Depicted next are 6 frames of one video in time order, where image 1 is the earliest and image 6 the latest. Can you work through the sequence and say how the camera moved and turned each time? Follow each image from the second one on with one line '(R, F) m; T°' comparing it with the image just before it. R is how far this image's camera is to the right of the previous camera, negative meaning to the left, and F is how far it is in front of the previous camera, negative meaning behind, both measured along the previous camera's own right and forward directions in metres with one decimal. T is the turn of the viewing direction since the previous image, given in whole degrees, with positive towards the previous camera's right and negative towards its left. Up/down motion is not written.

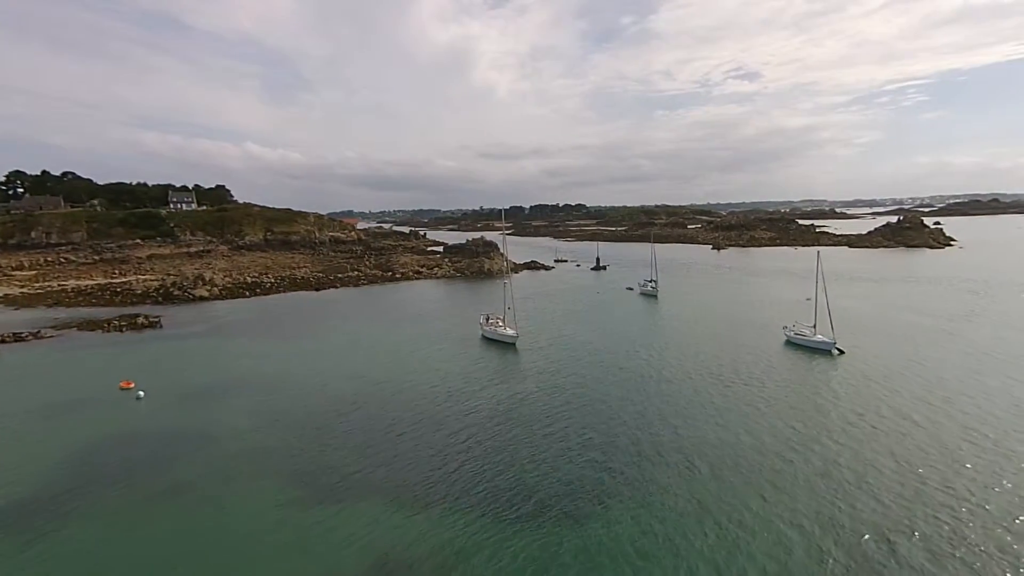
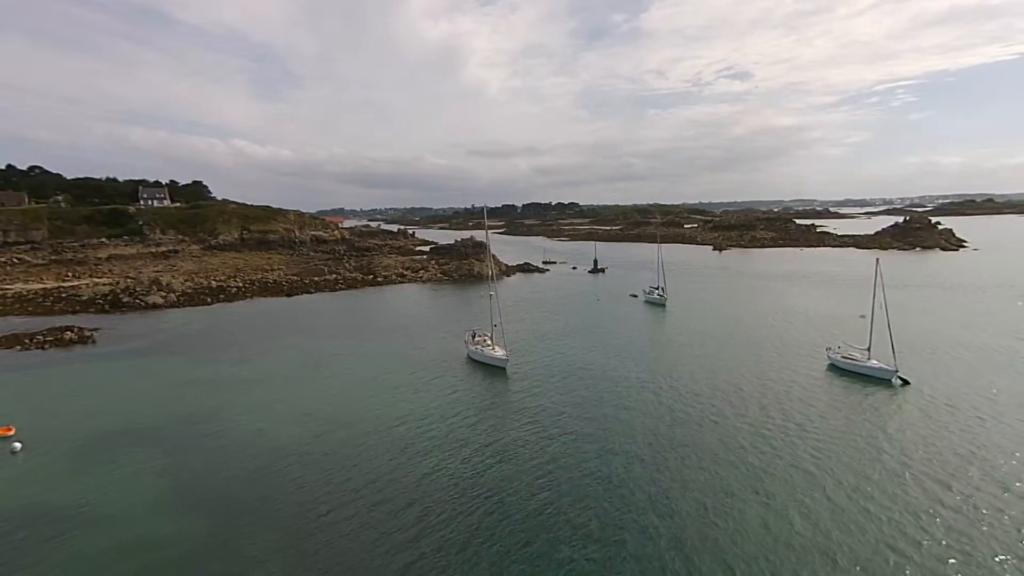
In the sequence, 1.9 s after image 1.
(+0.1, +5.3) m; +1°
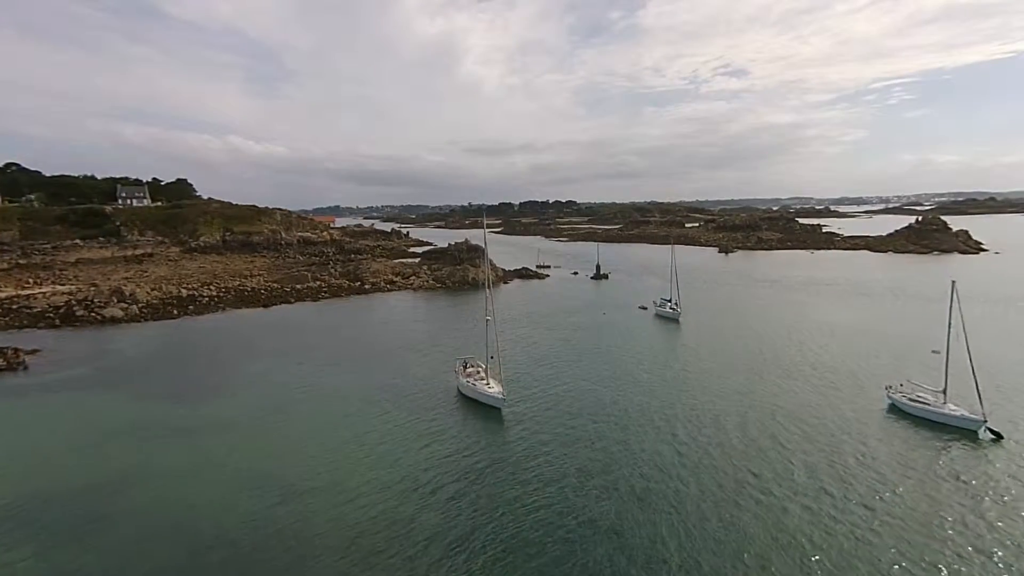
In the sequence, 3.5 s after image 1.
(0.0, +4.5) m; 0°
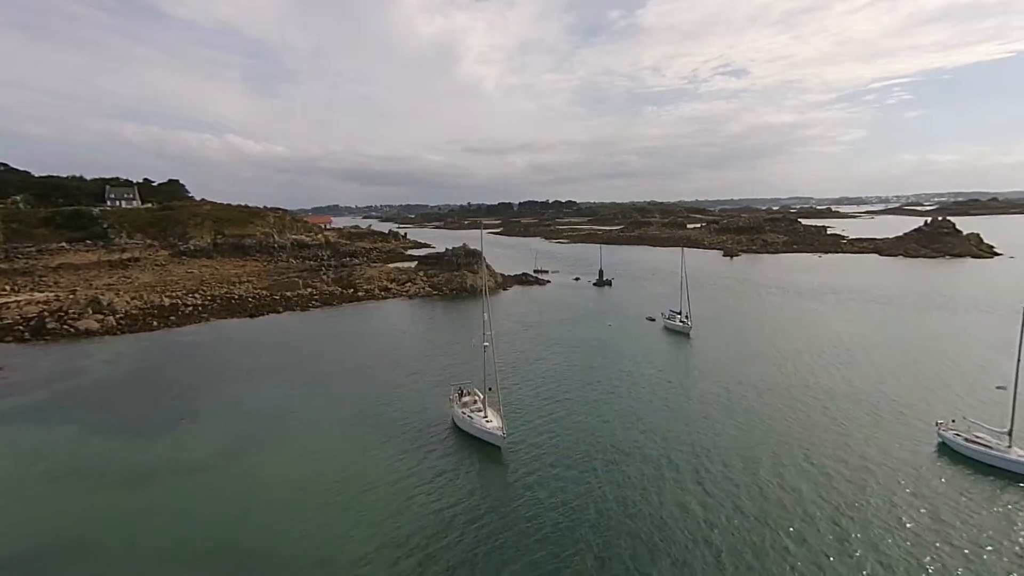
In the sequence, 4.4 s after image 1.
(0.0, +2.6) m; 0°
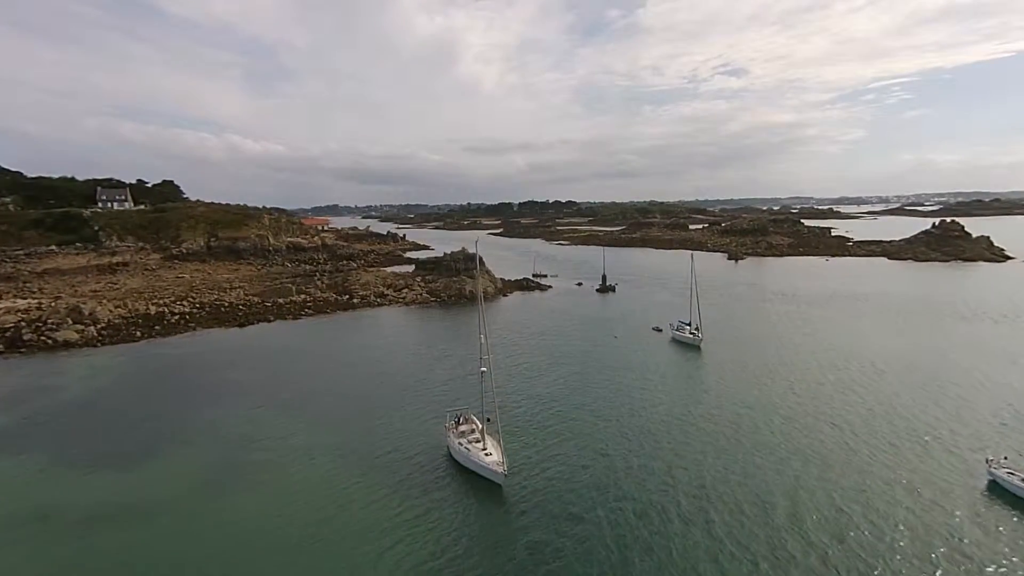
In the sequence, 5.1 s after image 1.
(-0.1, +2.0) m; 0°
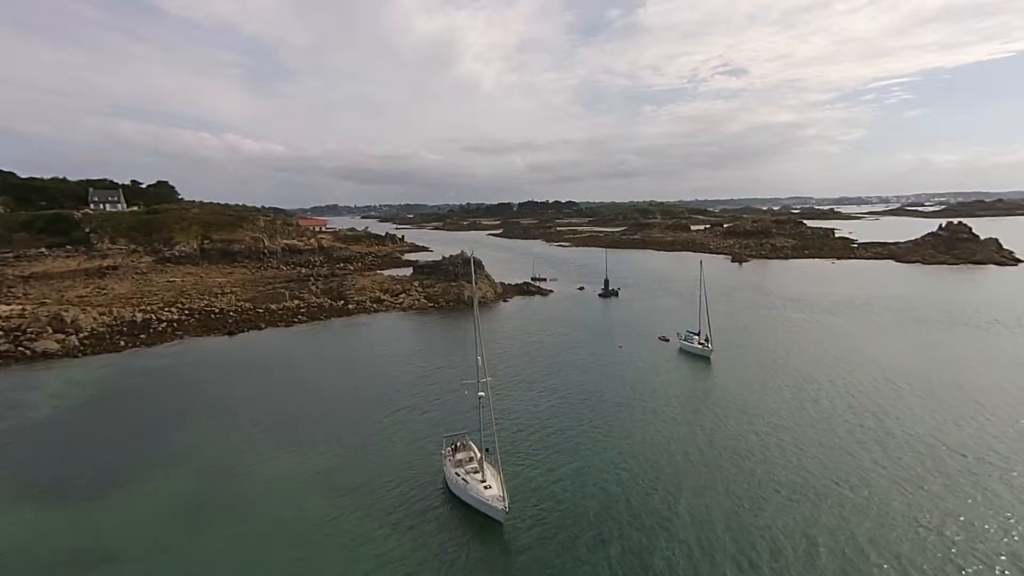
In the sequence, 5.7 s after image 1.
(0.0, +1.7) m; 0°
